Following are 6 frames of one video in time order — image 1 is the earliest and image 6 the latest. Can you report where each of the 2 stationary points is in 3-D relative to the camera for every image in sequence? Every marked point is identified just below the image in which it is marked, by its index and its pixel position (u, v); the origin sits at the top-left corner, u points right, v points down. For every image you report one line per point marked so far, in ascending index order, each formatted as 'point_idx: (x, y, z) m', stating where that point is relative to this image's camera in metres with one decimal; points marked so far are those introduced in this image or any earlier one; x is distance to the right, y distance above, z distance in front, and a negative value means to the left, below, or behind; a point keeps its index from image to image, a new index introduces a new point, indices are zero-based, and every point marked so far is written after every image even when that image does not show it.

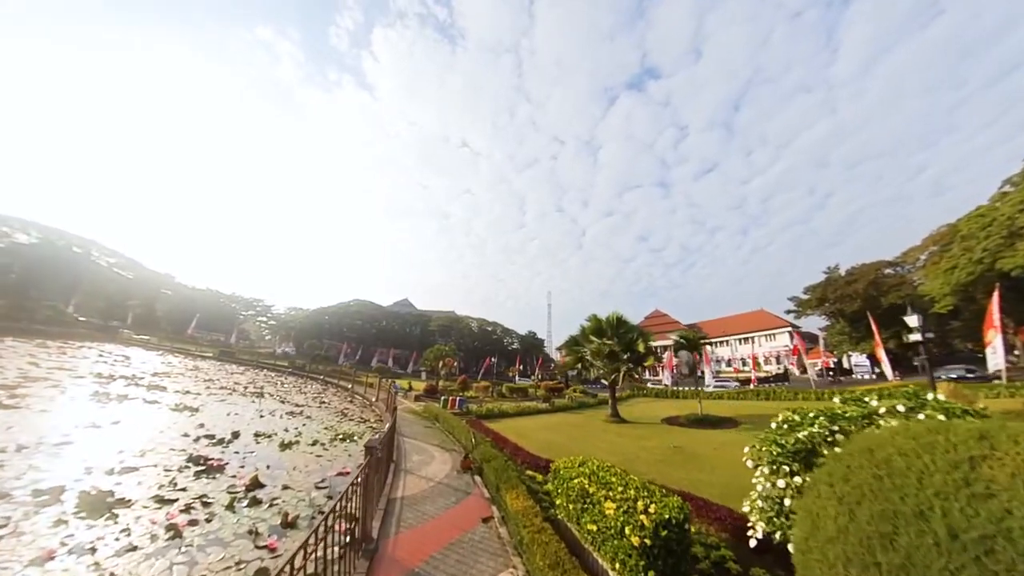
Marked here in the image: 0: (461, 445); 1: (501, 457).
0: (-1.3, -3.9, +10.7) m
1: (-0.2, -3.2, +8.2) m
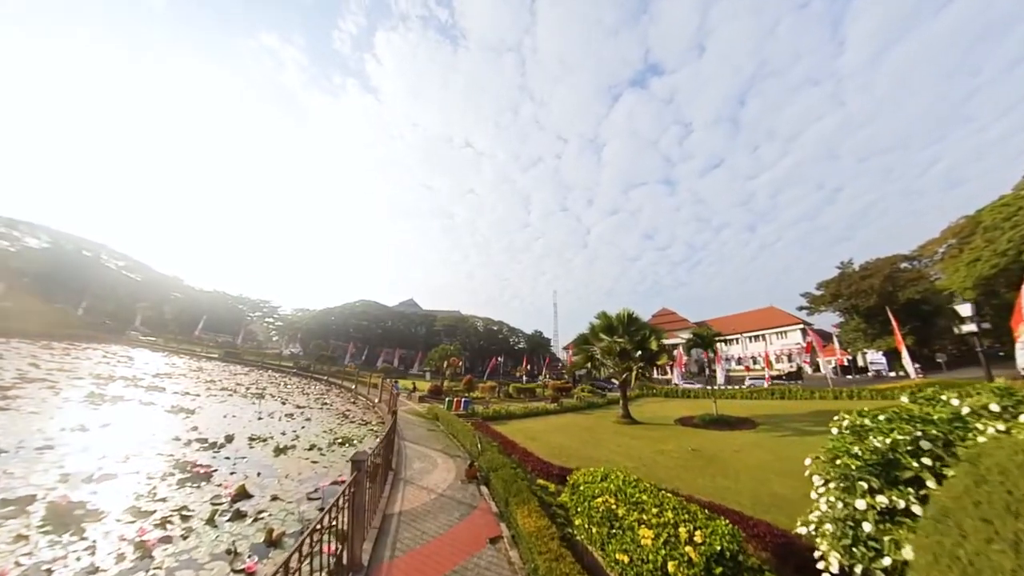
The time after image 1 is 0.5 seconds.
0: (-1.1, -3.8, +10.0) m
1: (0.0, -3.1, +7.5) m
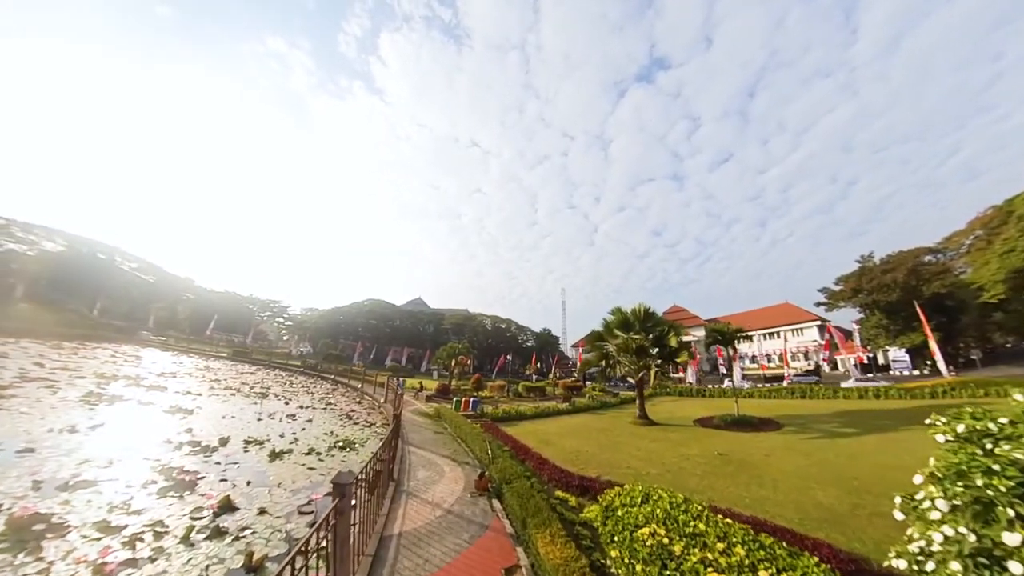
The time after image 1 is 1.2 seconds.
0: (-0.8, -3.6, +9.2) m
1: (+0.2, -2.9, +6.7) m
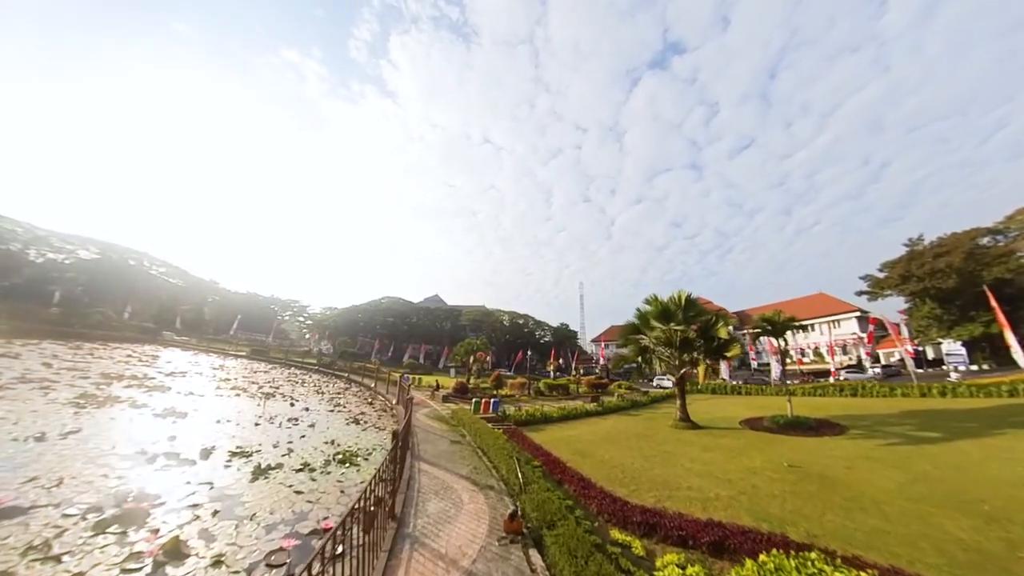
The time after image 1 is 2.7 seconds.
0: (-0.2, -3.2, +7.4) m
1: (+0.7, -2.5, +4.8) m
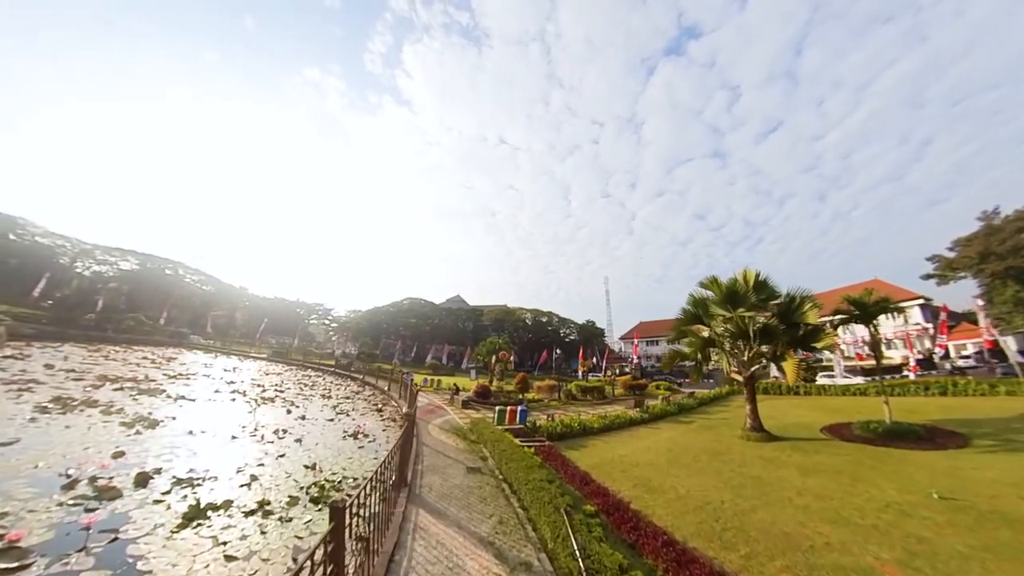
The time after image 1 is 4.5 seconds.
0: (+0.3, -2.7, +4.7) m
1: (+1.1, -2.0, +2.2) m
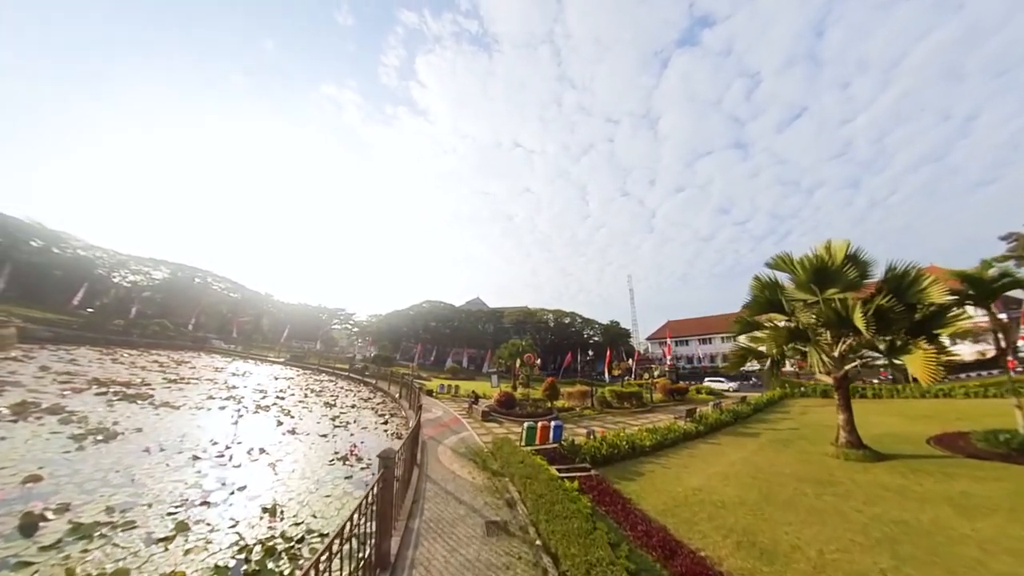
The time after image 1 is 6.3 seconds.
0: (+0.7, -2.2, +2.3) m
1: (+1.3, -1.5, -0.3) m
